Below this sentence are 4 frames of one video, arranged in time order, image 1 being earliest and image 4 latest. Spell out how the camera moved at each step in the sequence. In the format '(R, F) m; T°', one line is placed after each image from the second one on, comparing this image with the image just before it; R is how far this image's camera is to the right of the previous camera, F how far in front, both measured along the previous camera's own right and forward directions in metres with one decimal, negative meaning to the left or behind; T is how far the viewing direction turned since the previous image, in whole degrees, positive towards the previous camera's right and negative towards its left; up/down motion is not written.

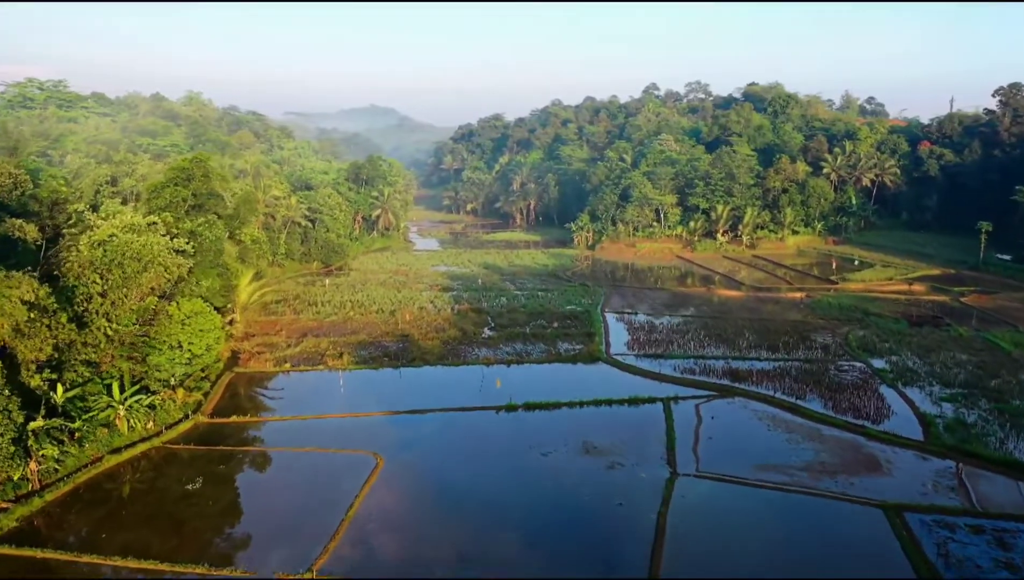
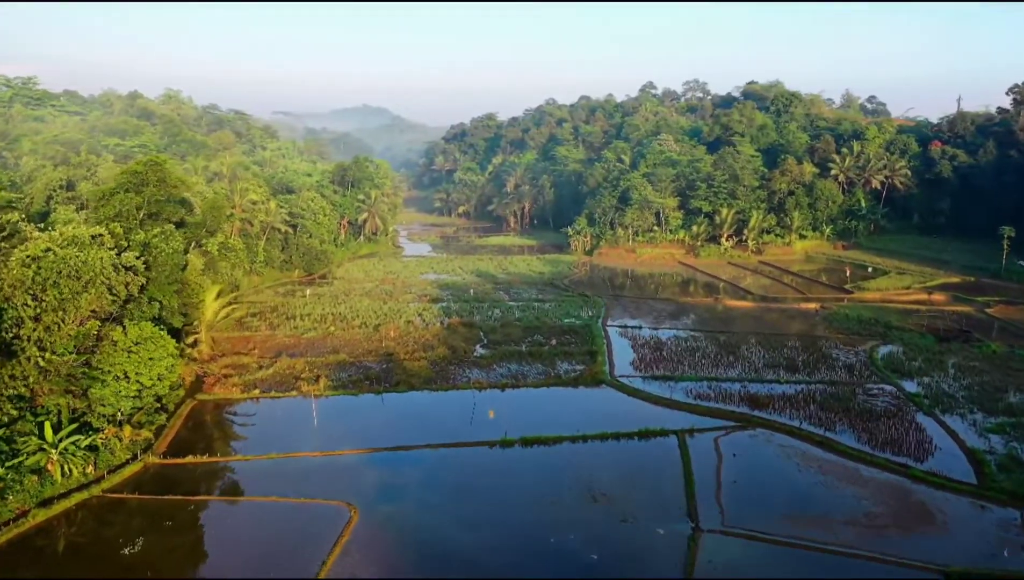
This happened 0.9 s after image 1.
(0.0, +2.1) m; 0°
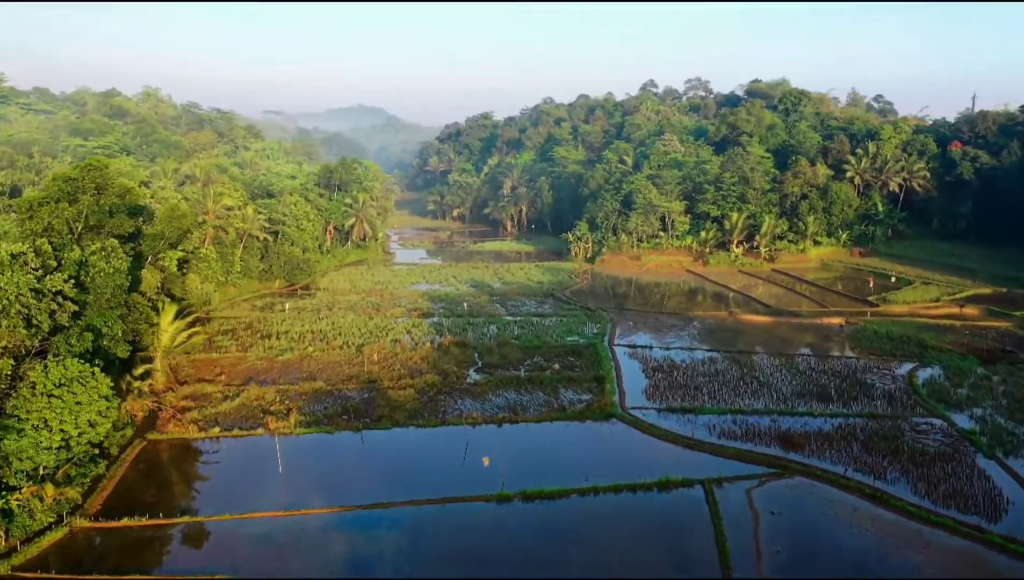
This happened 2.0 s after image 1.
(0.0, +2.4) m; 0°
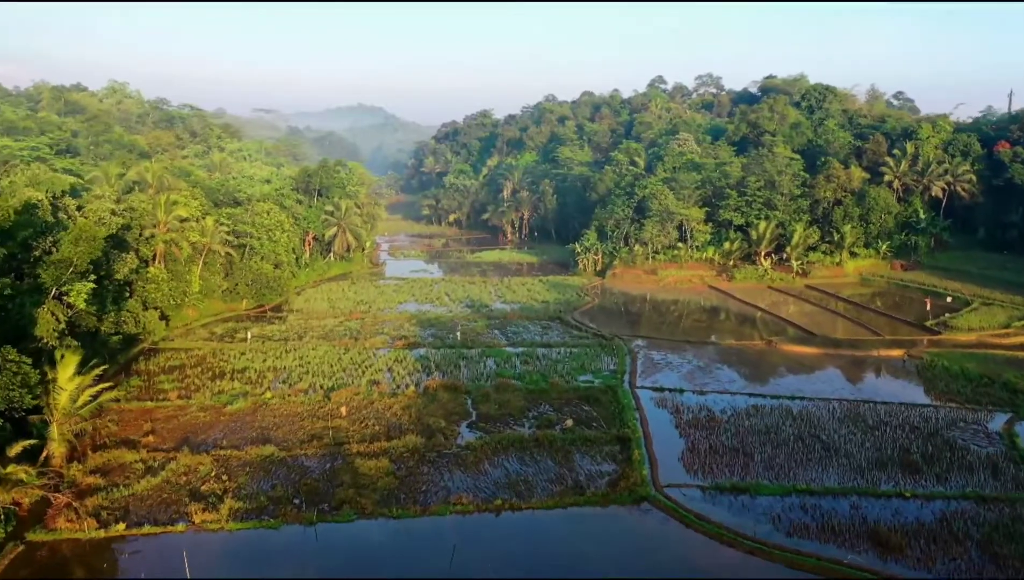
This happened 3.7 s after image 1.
(0.0, +4.0) m; 0°
